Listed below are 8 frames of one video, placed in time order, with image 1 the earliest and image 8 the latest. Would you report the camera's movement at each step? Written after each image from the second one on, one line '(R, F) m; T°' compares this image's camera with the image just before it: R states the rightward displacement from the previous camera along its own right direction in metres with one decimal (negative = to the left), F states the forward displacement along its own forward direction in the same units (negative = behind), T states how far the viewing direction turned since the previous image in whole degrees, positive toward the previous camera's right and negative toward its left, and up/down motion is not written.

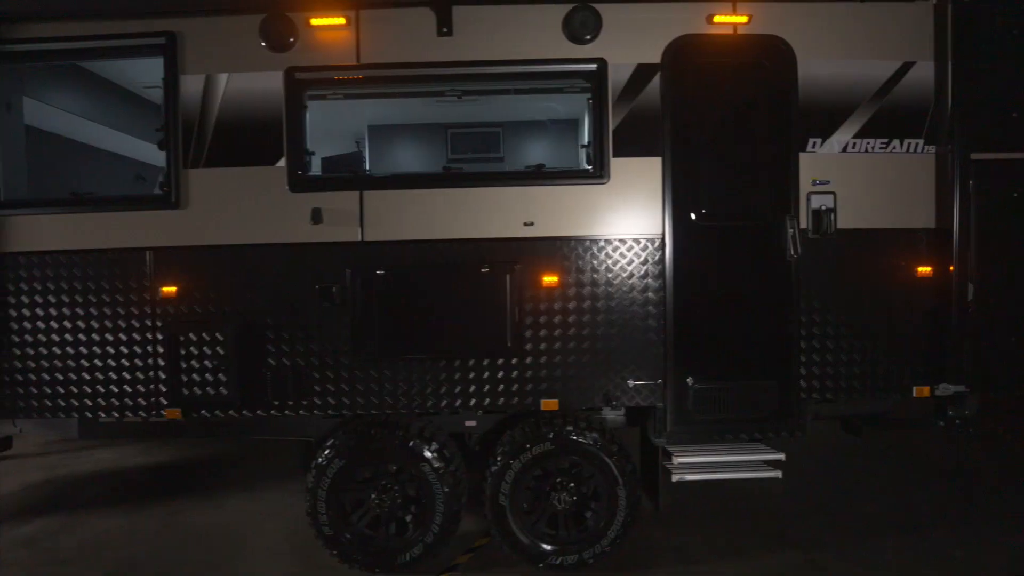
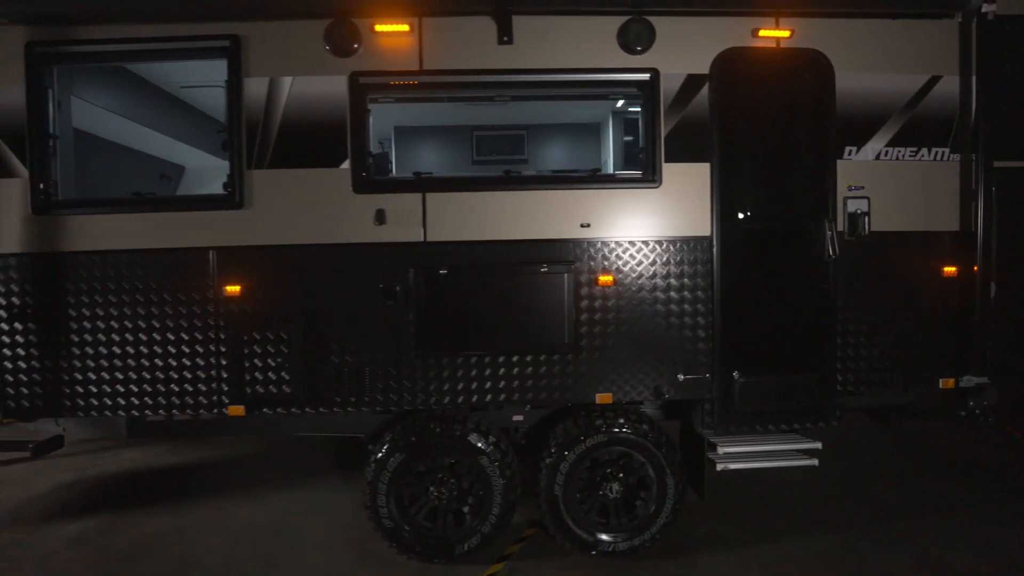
(-0.5, -0.1) m; +2°
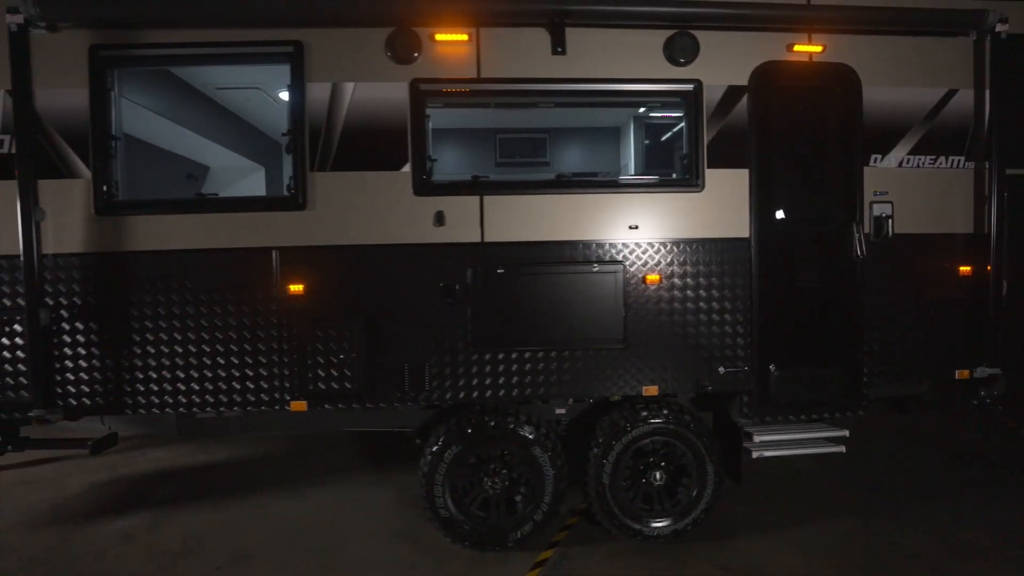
(-0.4, -0.1) m; +2°
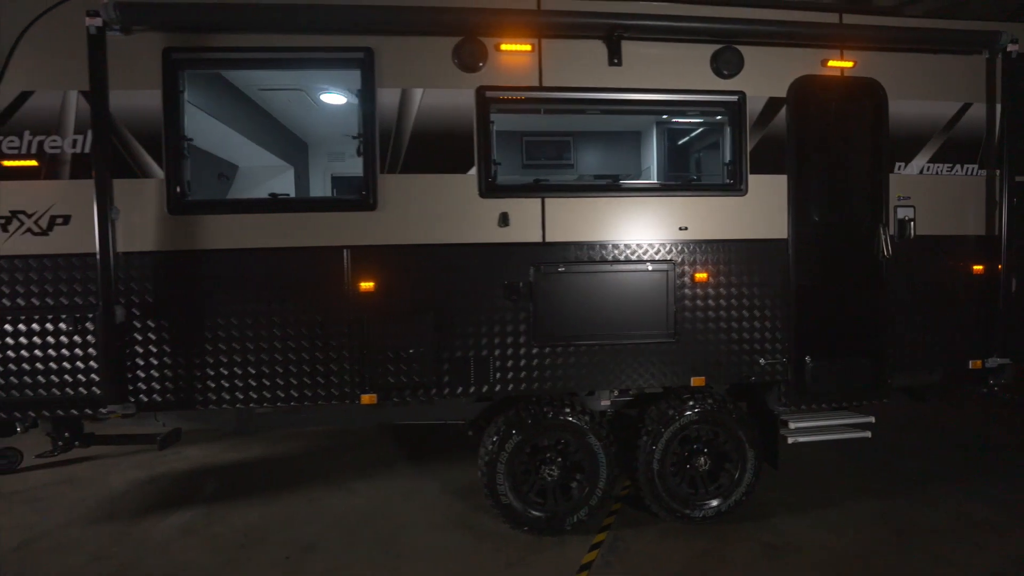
(-0.5, -0.1) m; +2°
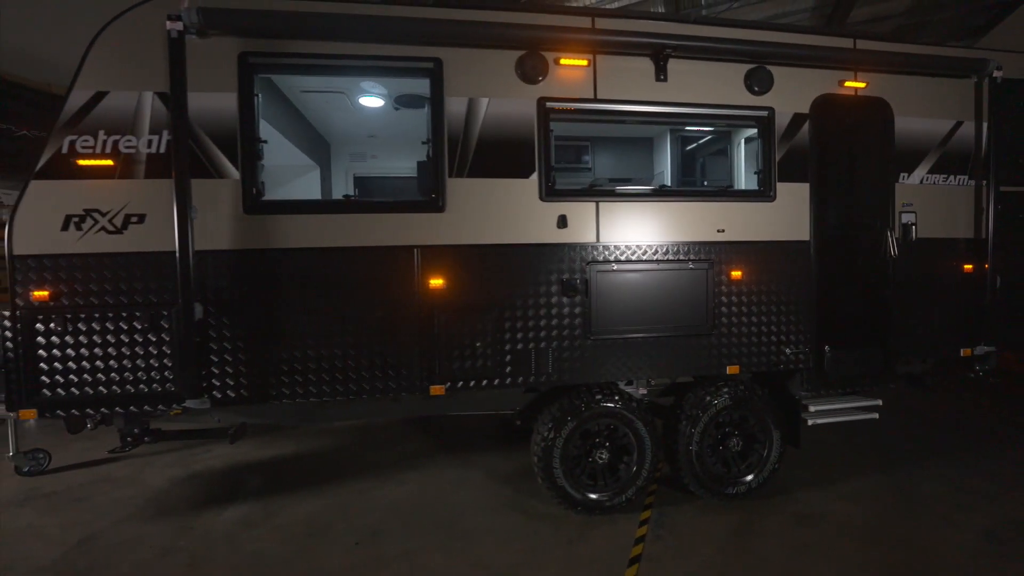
(-0.6, -0.2) m; +3°
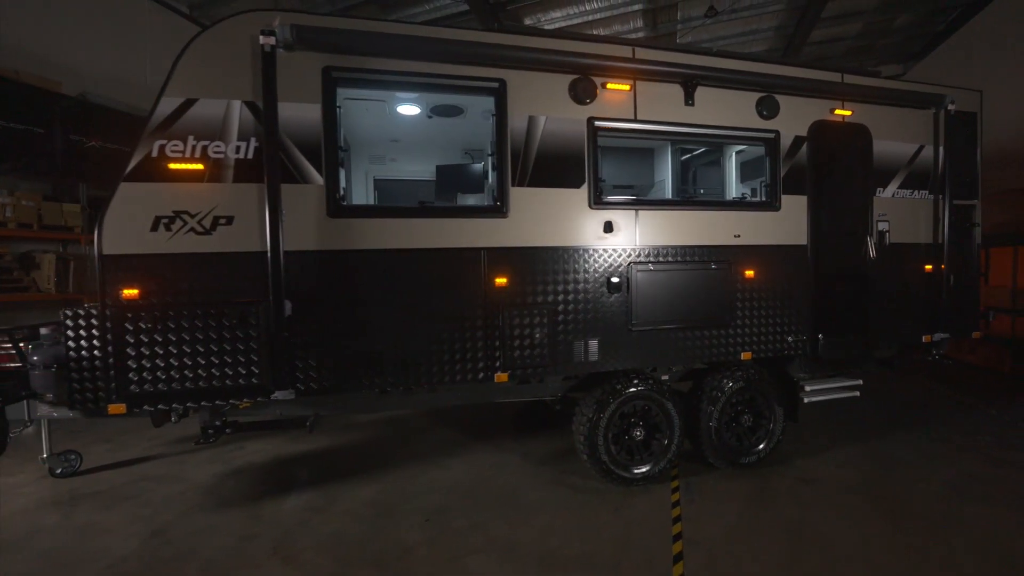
(-0.8, -0.3) m; +5°
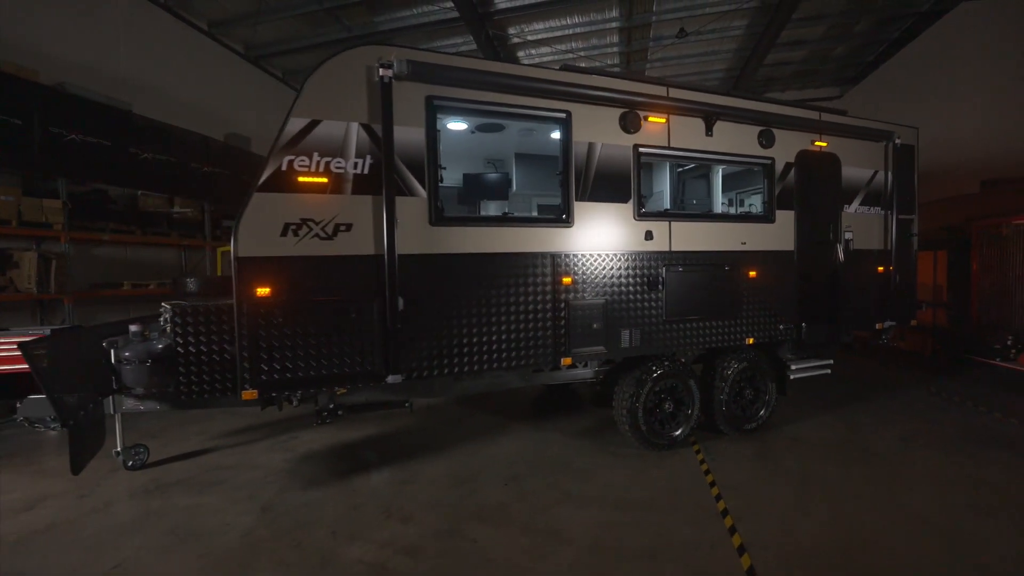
(-1.0, -0.5) m; +6°
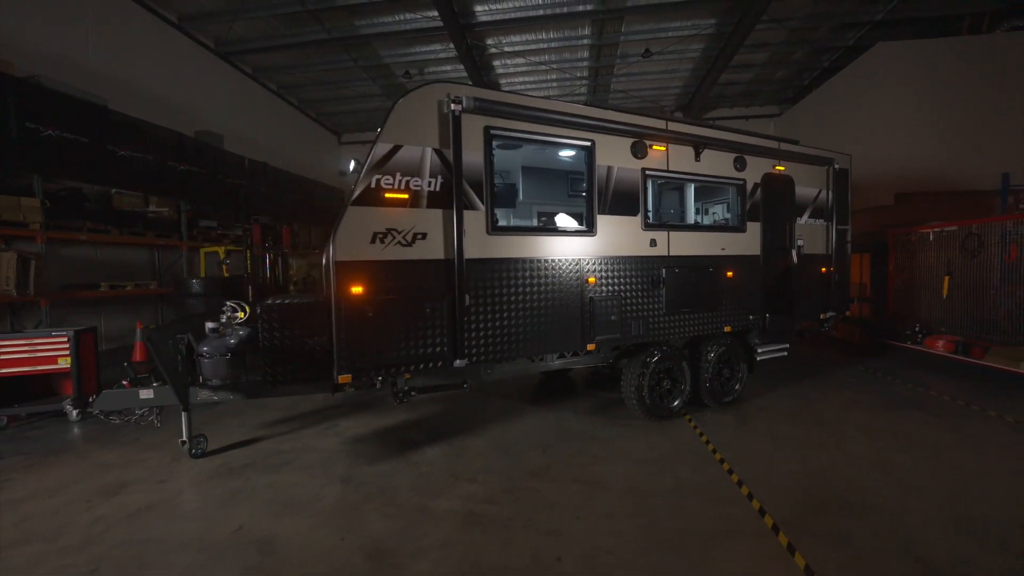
(-0.9, -0.7) m; +6°
